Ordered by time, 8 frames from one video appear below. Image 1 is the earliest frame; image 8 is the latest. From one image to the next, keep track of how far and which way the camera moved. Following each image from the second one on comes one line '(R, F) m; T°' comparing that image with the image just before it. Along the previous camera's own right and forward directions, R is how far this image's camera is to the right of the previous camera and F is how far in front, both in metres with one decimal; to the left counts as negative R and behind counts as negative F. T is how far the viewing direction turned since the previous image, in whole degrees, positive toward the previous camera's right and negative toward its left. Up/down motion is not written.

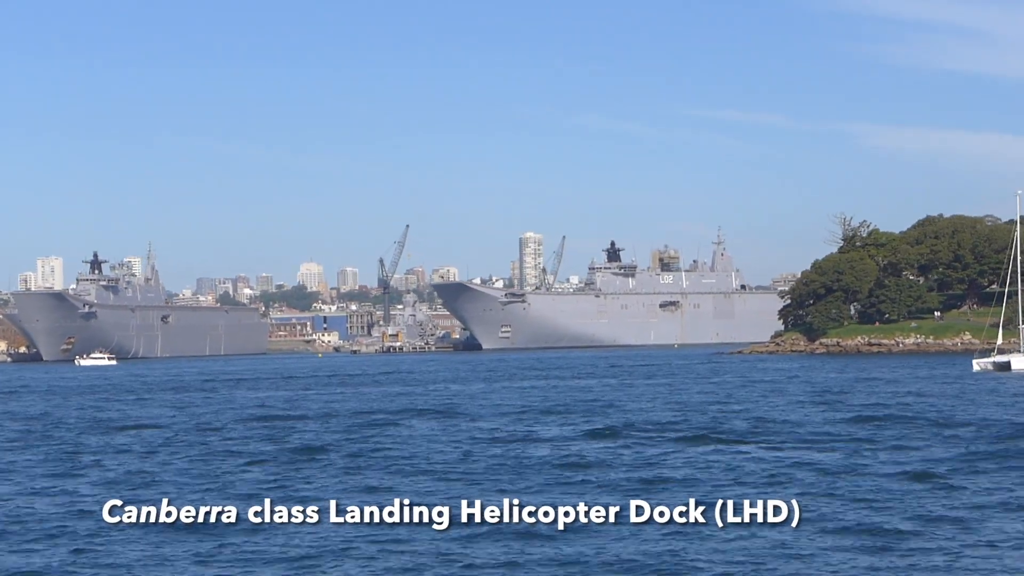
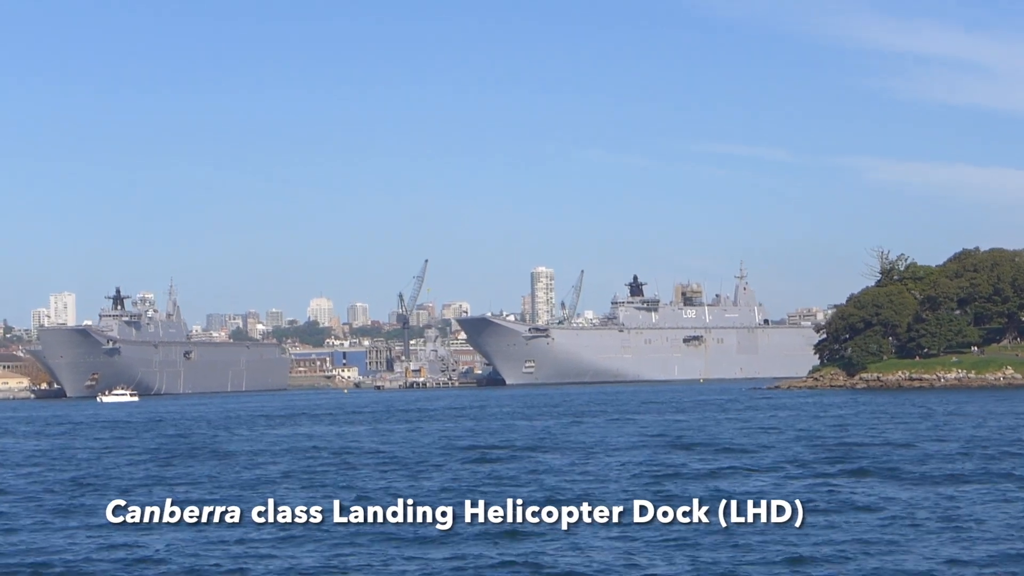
(-0.7, +0.1) m; 0°
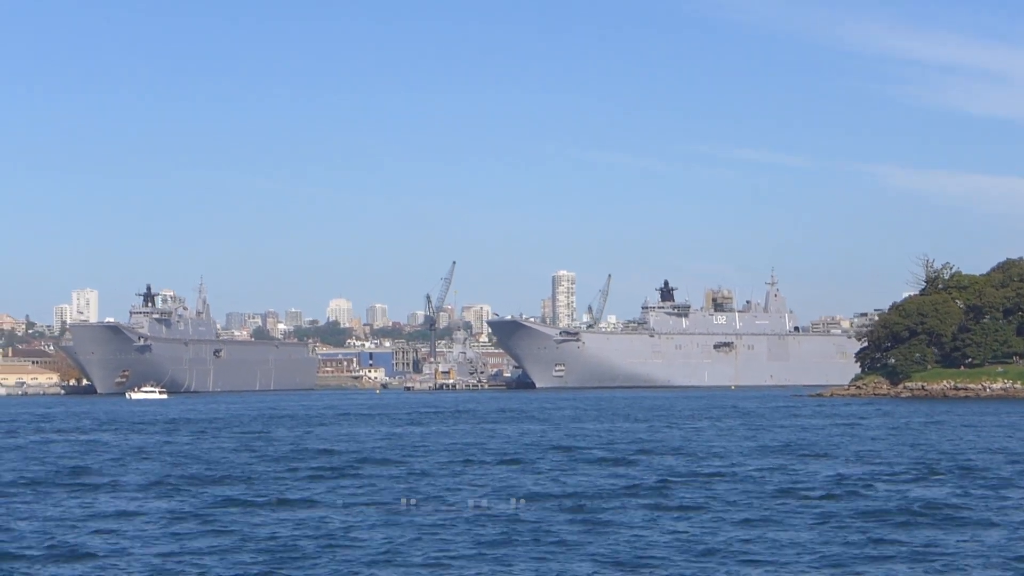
(-0.6, +0.2) m; -1°
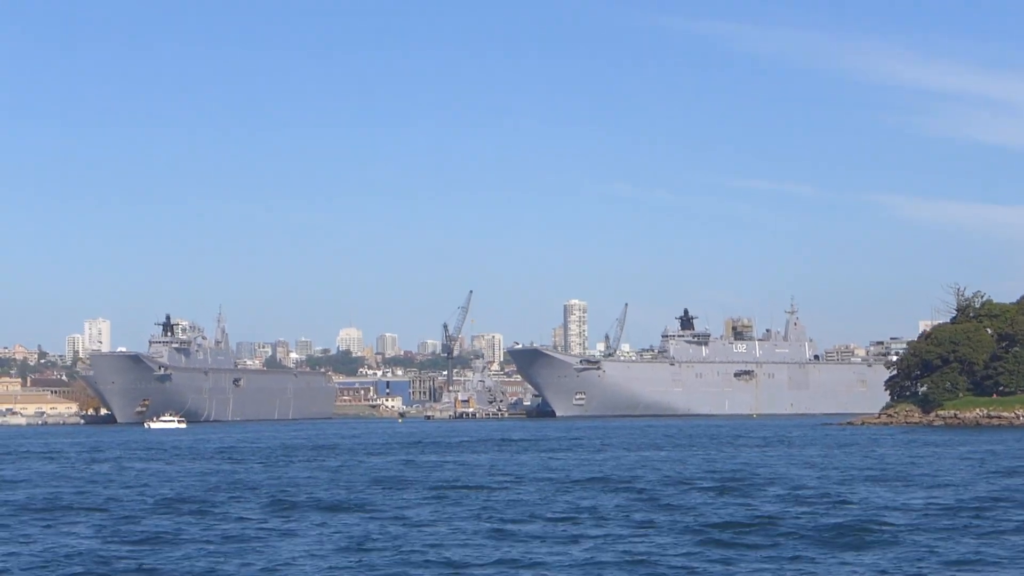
(-0.5, +0.1) m; 0°
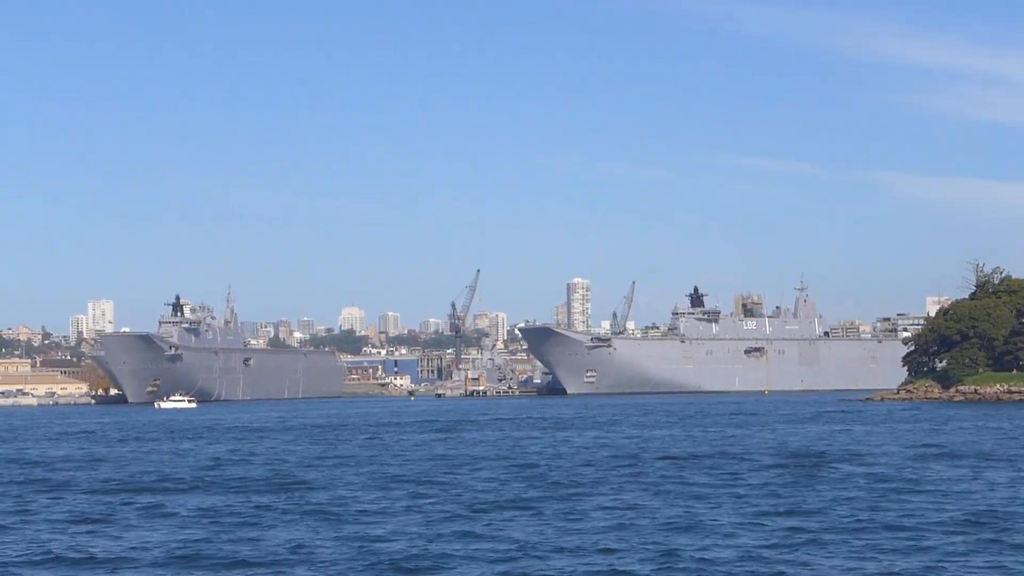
(-0.4, +0.1) m; 0°
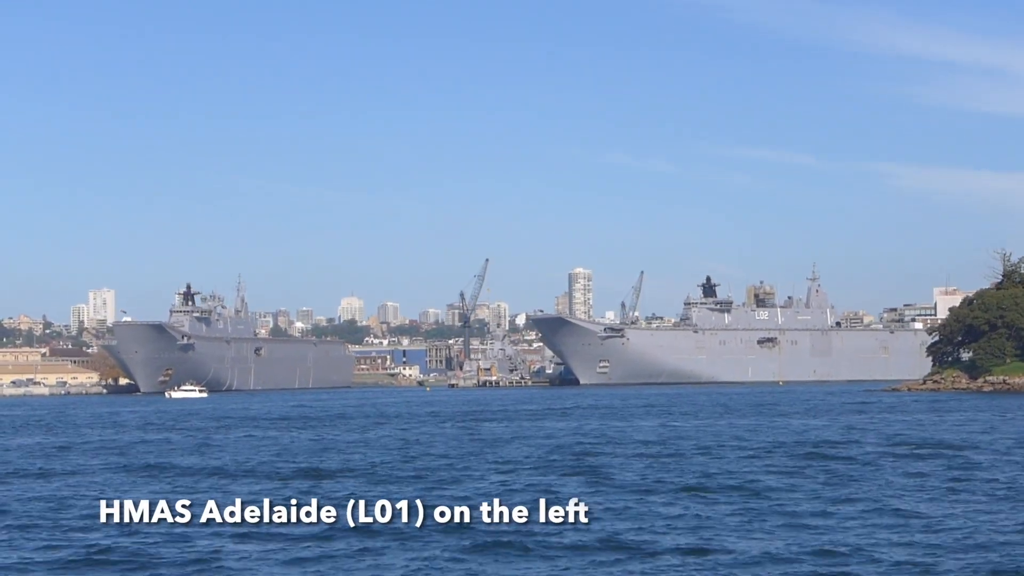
(-0.7, +0.2) m; 0°
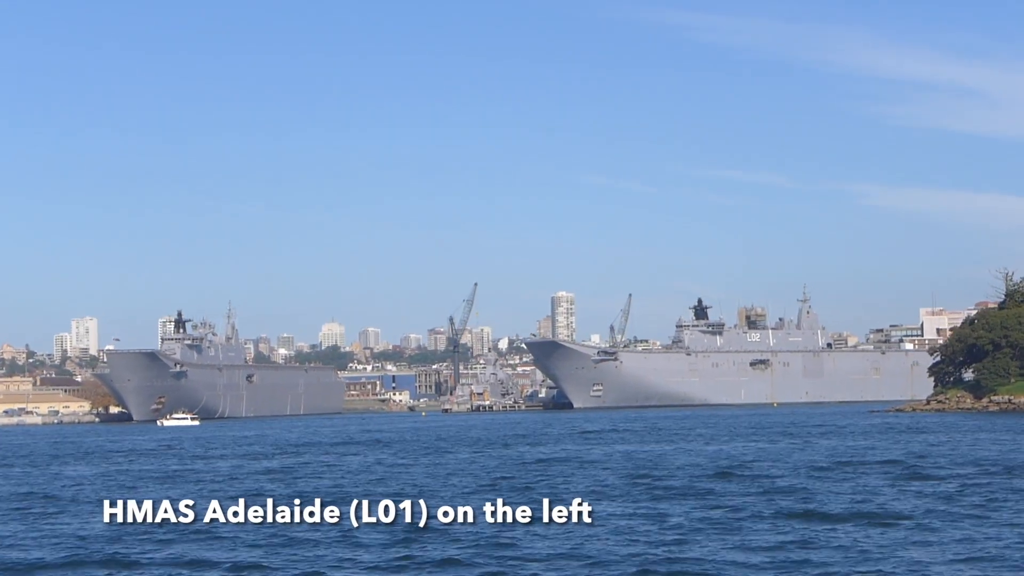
(-0.7, 0.0) m; +1°
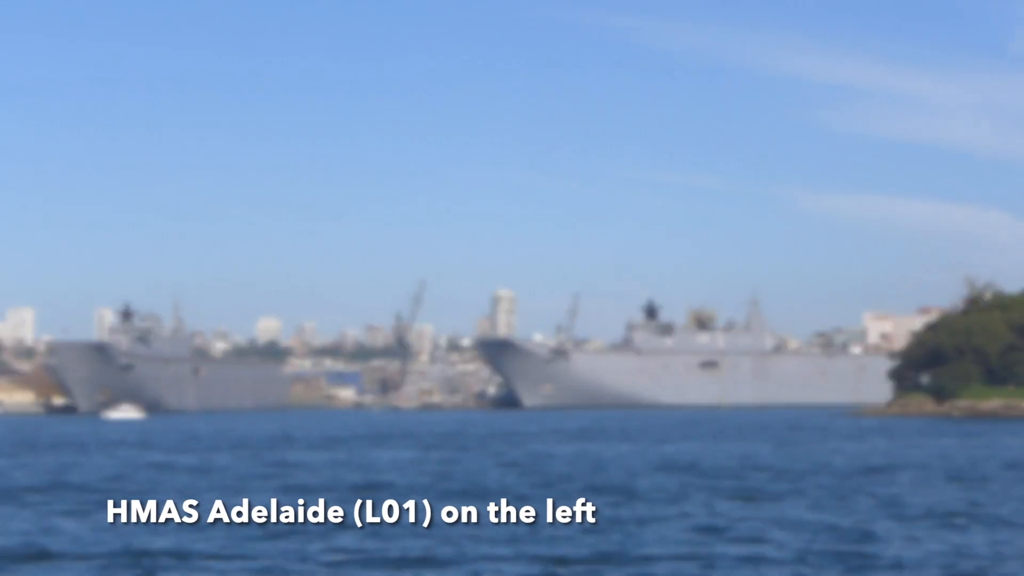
(-0.8, +0.1) m; +3°
